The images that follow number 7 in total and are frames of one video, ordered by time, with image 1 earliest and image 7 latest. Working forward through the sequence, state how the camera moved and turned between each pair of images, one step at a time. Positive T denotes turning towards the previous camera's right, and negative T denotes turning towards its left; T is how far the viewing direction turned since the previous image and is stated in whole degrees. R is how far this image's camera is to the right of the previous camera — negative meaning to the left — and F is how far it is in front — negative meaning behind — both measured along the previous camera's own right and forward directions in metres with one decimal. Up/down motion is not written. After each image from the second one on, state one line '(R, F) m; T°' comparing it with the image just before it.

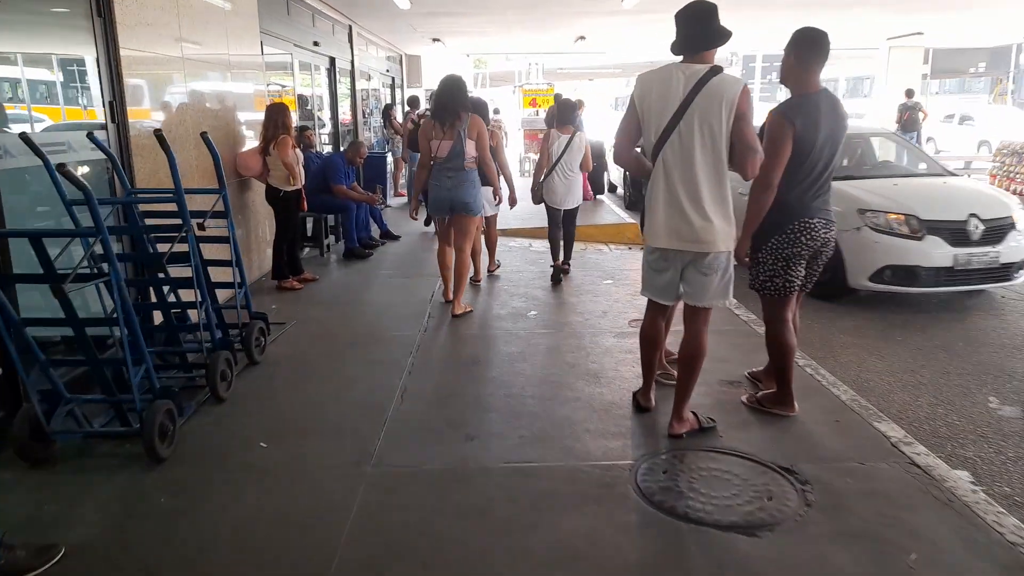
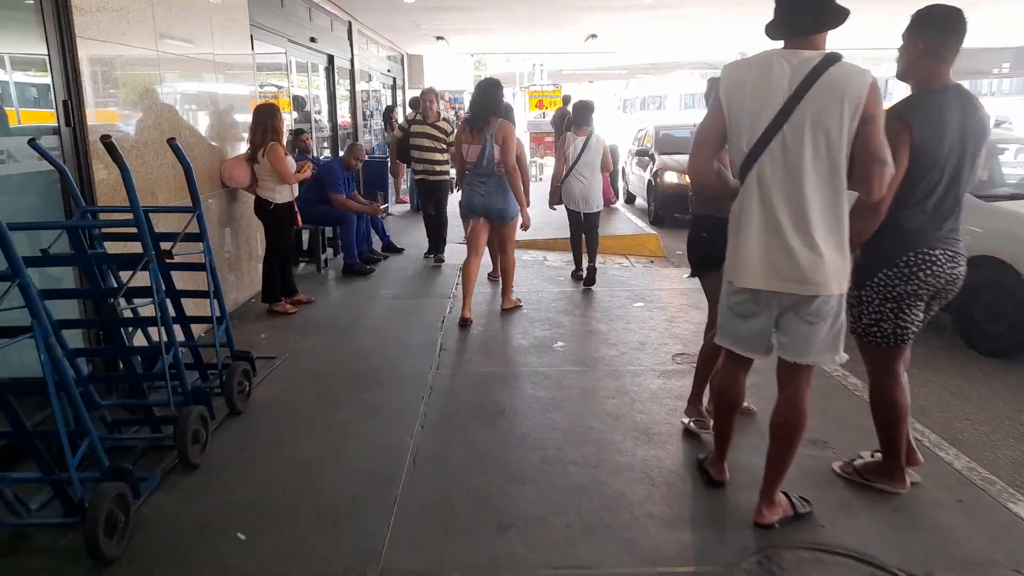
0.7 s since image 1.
(-0.2, +0.7) m; 0°
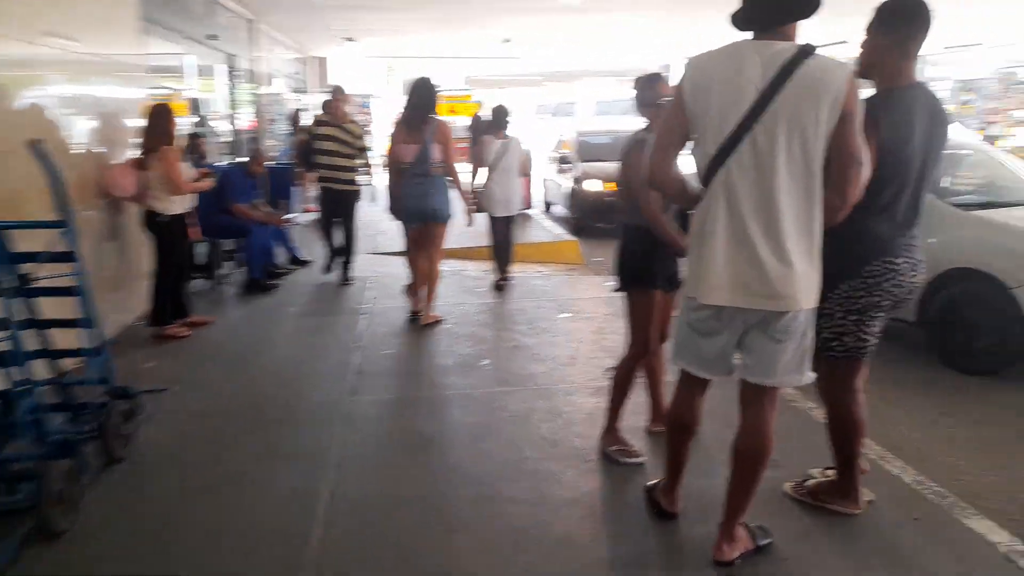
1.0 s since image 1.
(-0.1, +0.3) m; +7°
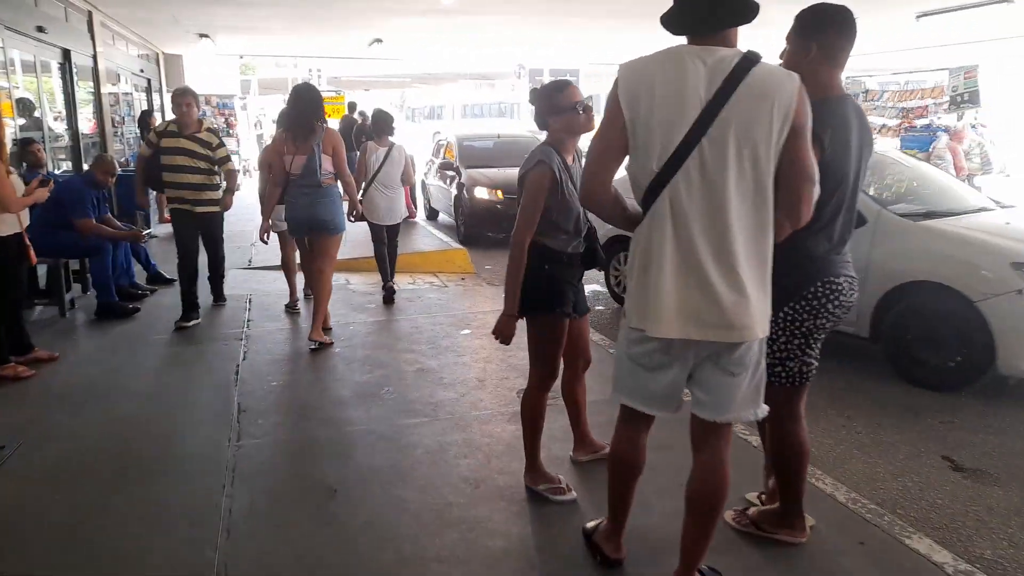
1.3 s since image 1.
(-0.1, +0.3) m; +10°
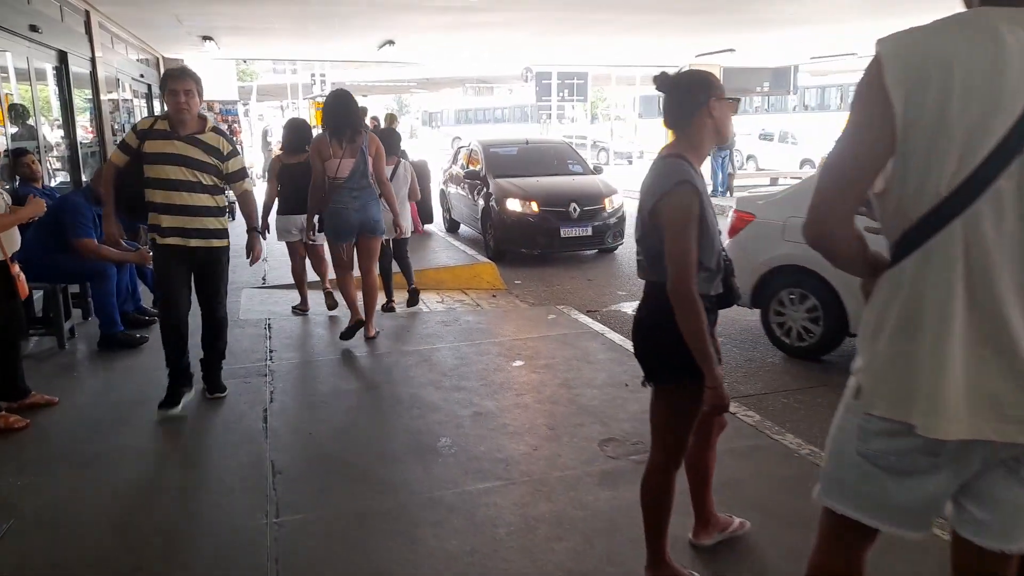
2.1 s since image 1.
(-0.4, +0.7) m; 0°
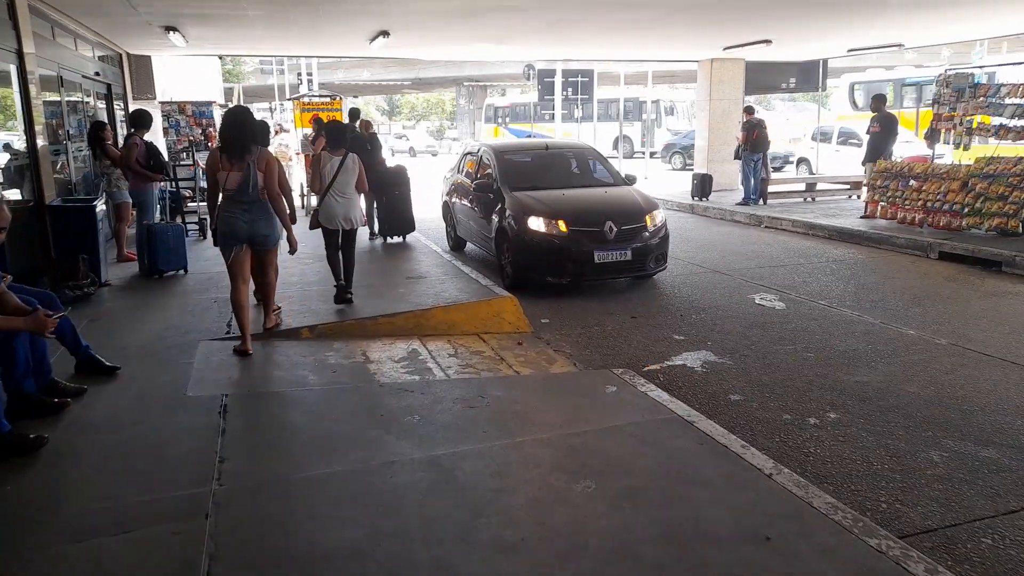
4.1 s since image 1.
(-0.3, +1.7) m; 0°
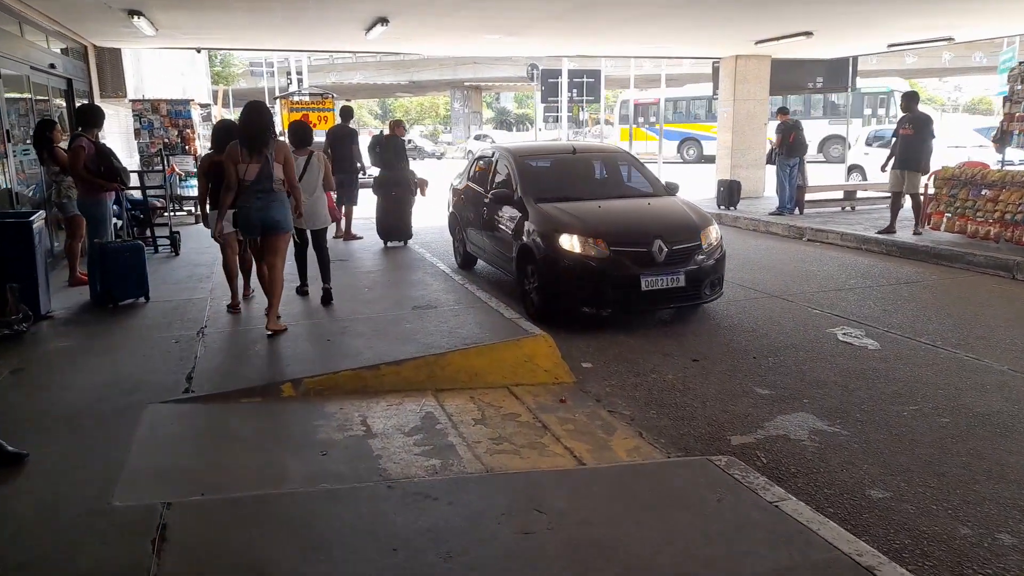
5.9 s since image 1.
(-0.4, +1.4) m; +1°
